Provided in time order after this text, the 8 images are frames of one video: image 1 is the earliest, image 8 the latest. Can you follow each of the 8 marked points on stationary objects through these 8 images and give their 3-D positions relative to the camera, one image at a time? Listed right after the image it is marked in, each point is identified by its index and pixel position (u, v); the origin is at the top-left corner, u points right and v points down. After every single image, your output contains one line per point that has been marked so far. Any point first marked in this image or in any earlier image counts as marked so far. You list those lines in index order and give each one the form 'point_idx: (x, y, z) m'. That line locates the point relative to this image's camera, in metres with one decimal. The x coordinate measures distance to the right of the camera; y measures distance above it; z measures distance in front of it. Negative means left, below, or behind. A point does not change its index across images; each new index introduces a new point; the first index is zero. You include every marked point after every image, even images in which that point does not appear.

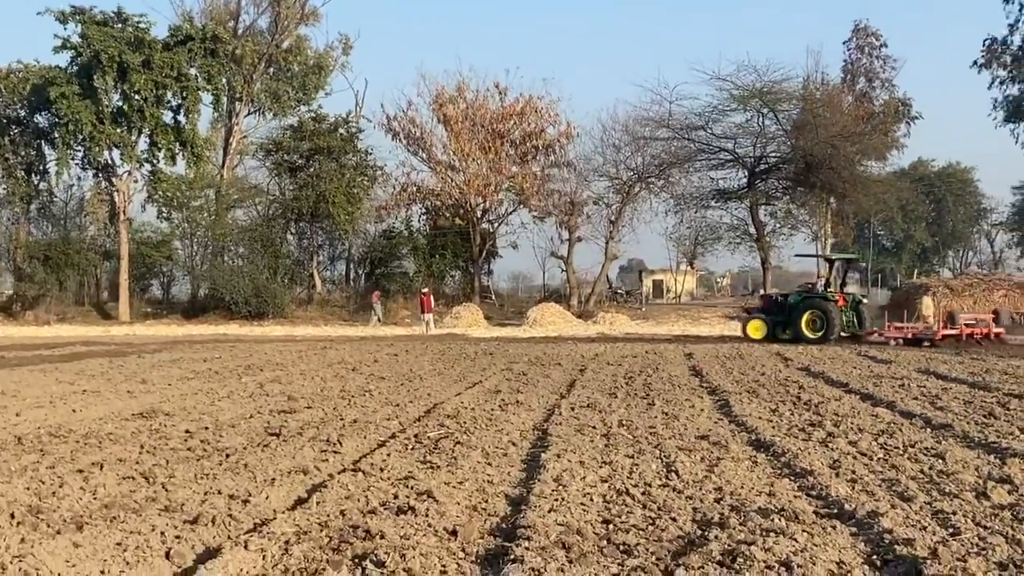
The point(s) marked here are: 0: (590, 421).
0: (+0.4, -0.7, +6.6) m
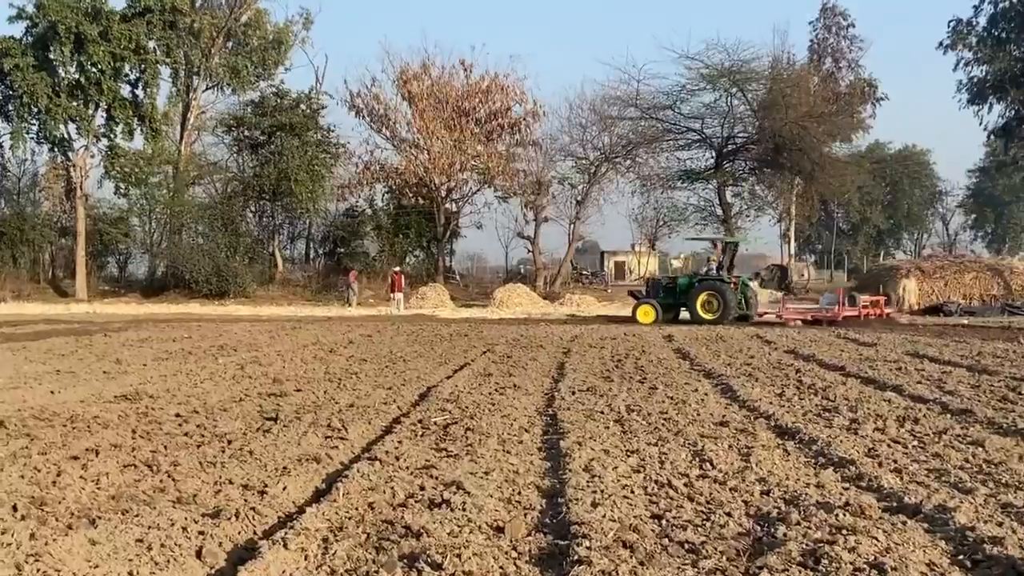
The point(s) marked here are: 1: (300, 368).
0: (+0.4, -0.6, +6.4) m
1: (-1.6, -0.6, +9.3) m
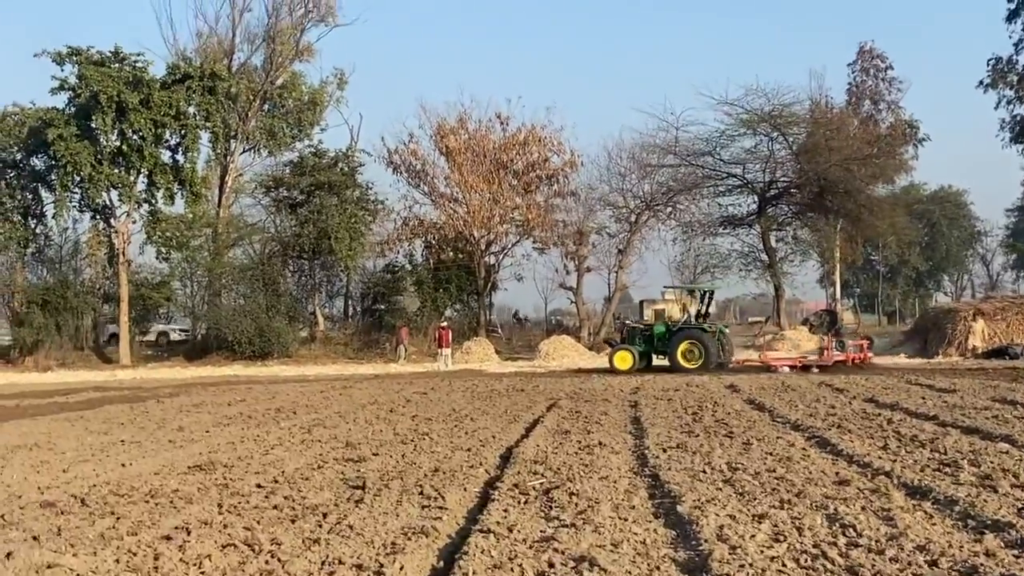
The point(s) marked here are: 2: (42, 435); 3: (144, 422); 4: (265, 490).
0: (+0.9, -0.9, +6.1) m
1: (-1.0, -1.0, +9.0) m
2: (-3.5, -1.1, +9.5) m
3: (-3.1, -1.1, +10.5) m
4: (-1.1, -0.9, +5.7) m
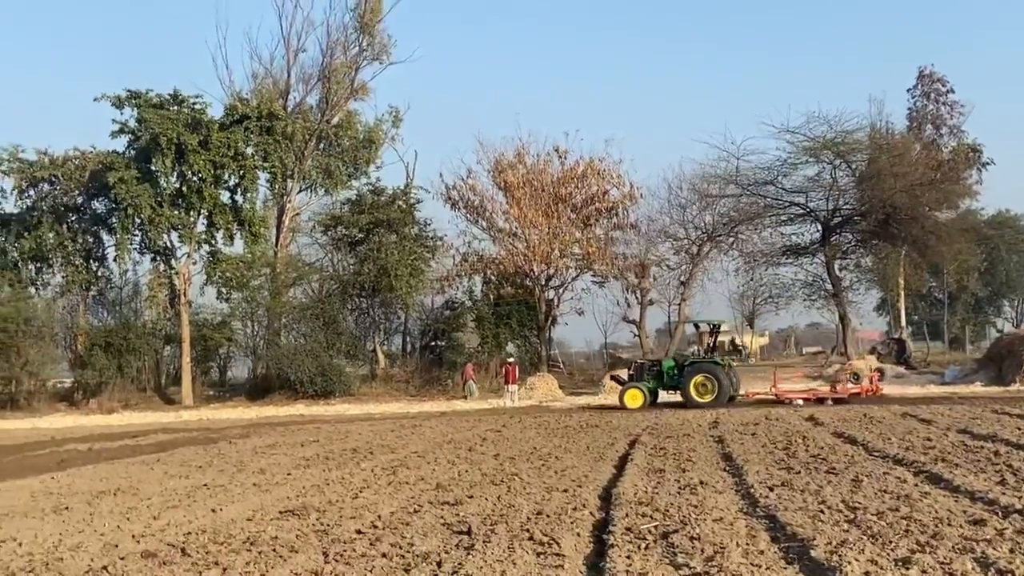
0: (+1.4, -1.0, +5.9) m
1: (-0.4, -1.3, +8.9) m
2: (-2.9, -1.4, +9.4) m
3: (-2.4, -1.5, +10.4) m
4: (-0.6, -1.1, +5.5) m
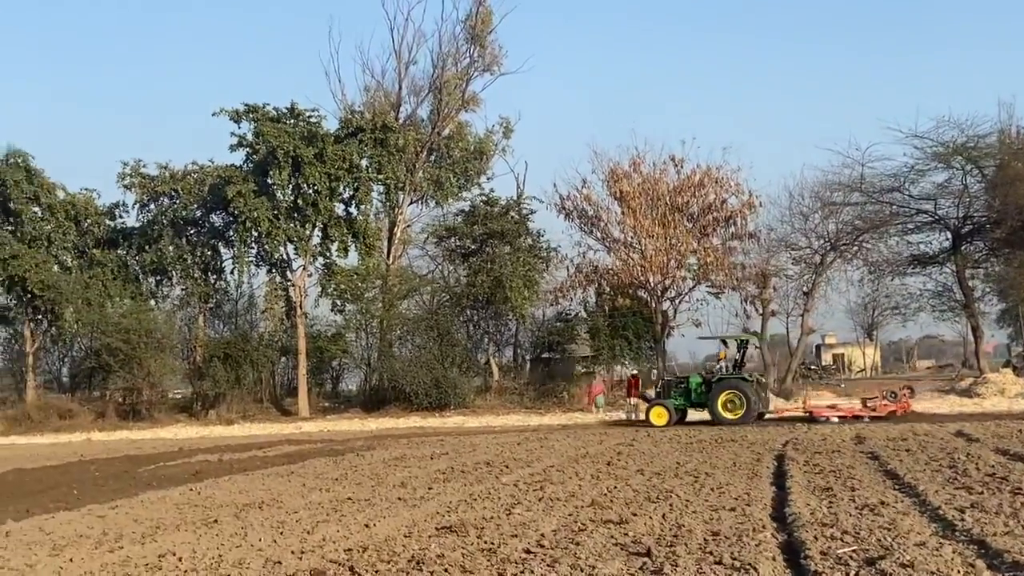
0: (+2.2, -1.0, +5.4) m
1: (+0.6, -1.3, +8.5) m
2: (-1.8, -1.5, +9.2) m
3: (-1.2, -1.5, +10.2) m
4: (+0.1, -1.1, +5.2) m
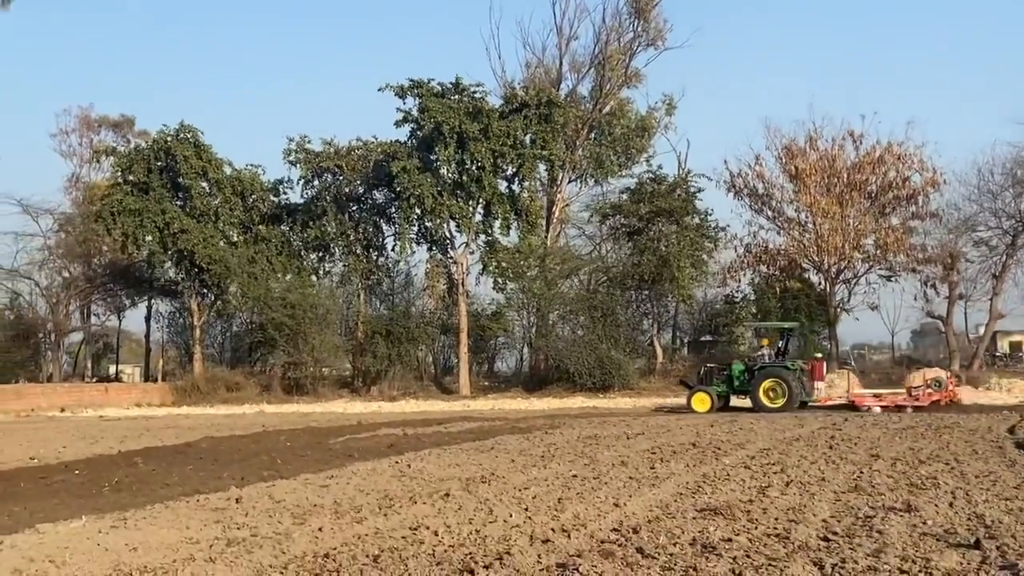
0: (+3.3, -0.9, +4.6) m
1: (+2.1, -1.1, +7.9) m
2: (-0.2, -1.3, +8.9) m
3: (+0.4, -1.3, +9.8) m
4: (+1.3, -1.0, +4.7) m
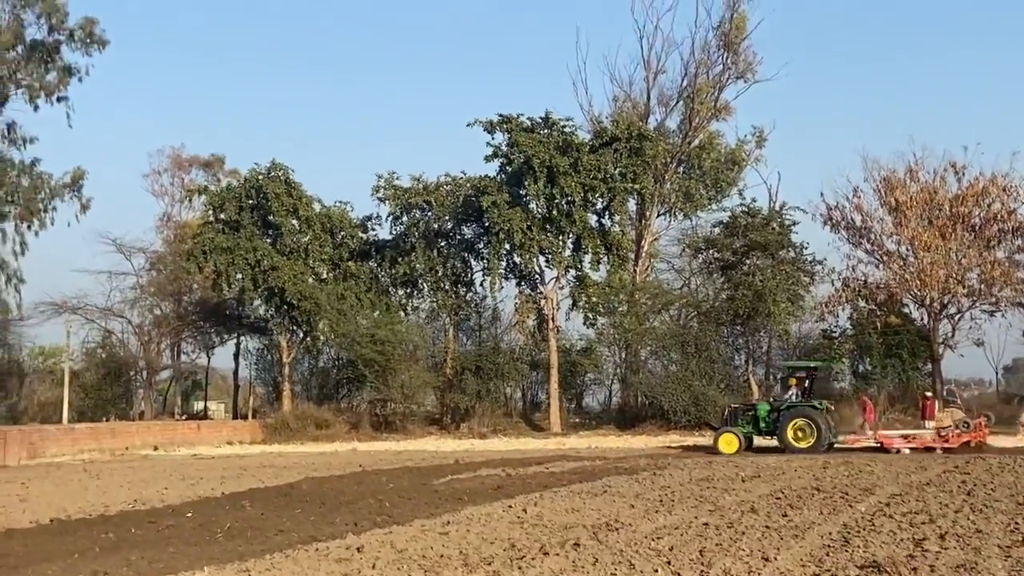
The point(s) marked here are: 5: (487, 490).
0: (+3.8, -1.0, +4.0) m
1: (+2.8, -1.4, +7.4) m
2: (+0.6, -1.5, +8.5) m
3: (+1.3, -1.6, +9.3) m
4: (+1.8, -1.1, +4.2) m
5: (-0.2, -1.7, +10.8) m
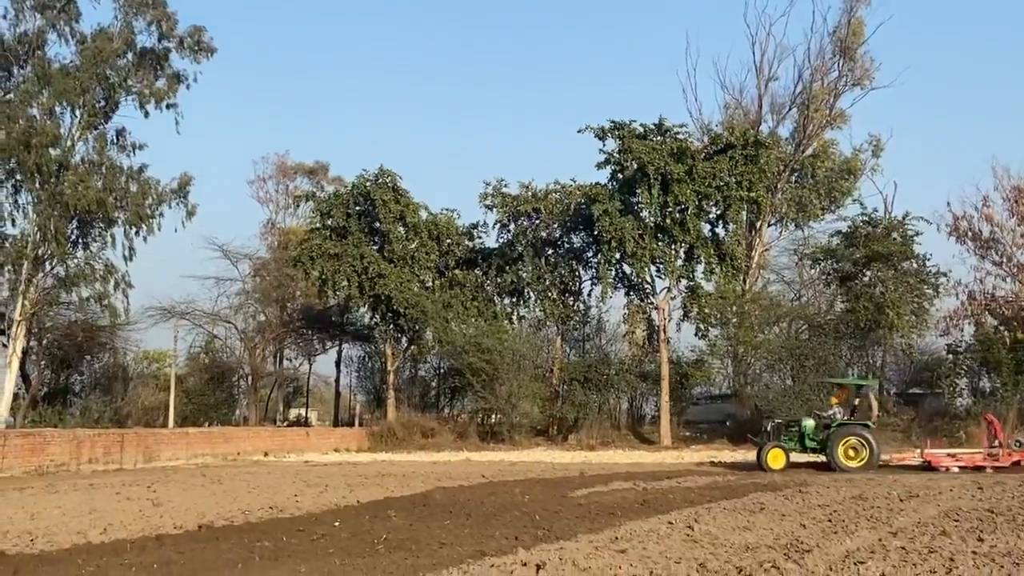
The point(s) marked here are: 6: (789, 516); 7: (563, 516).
0: (+4.6, -1.0, +3.3) m
1: (+3.8, -1.4, +6.7) m
2: (+1.6, -1.5, +7.9) m
3: (+2.4, -1.6, +8.7) m
4: (+2.6, -1.1, +3.6) m
5: (+1.0, -1.8, +10.3) m
6: (+2.0, -1.6, +8.9) m
7: (+0.4, -1.7, +9.3) m
